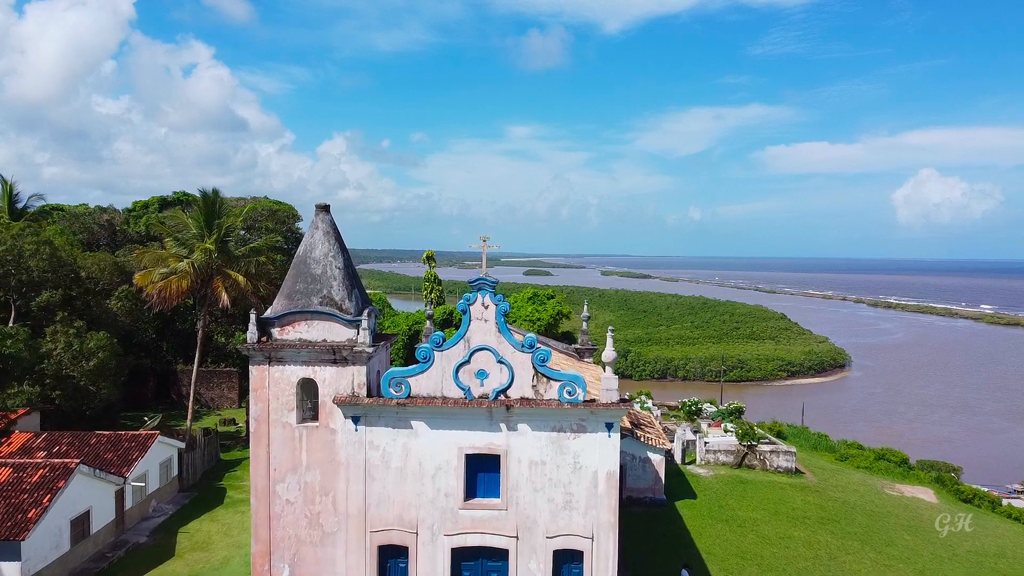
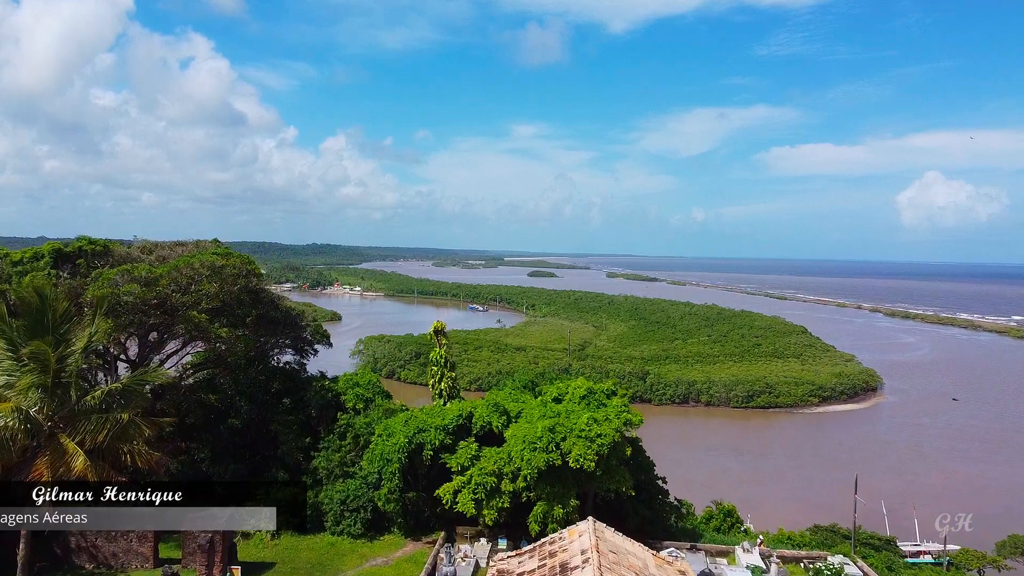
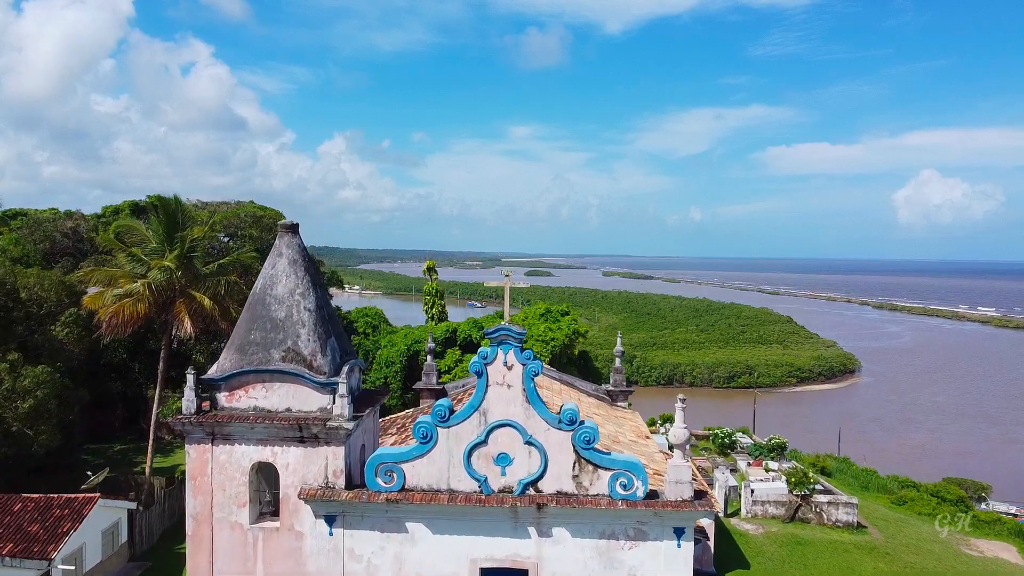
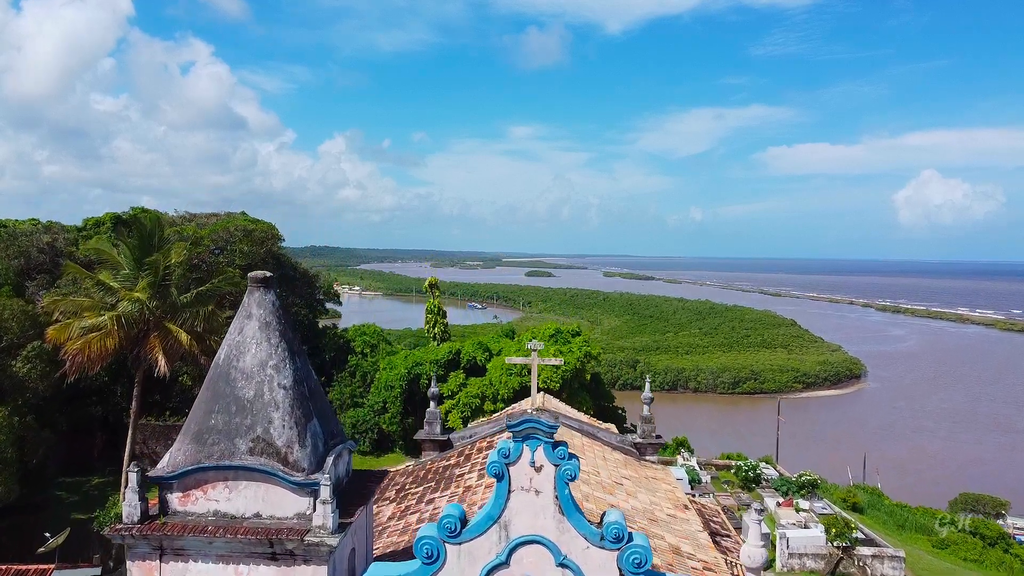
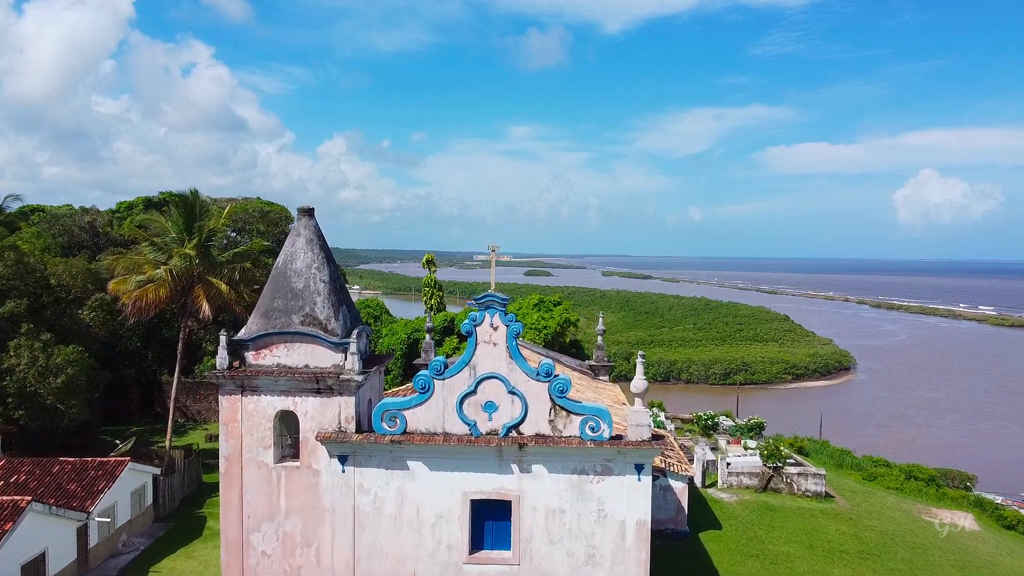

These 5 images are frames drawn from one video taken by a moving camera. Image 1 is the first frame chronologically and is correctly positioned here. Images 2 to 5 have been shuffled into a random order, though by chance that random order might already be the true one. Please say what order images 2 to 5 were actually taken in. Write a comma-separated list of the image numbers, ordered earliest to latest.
5, 3, 4, 2
